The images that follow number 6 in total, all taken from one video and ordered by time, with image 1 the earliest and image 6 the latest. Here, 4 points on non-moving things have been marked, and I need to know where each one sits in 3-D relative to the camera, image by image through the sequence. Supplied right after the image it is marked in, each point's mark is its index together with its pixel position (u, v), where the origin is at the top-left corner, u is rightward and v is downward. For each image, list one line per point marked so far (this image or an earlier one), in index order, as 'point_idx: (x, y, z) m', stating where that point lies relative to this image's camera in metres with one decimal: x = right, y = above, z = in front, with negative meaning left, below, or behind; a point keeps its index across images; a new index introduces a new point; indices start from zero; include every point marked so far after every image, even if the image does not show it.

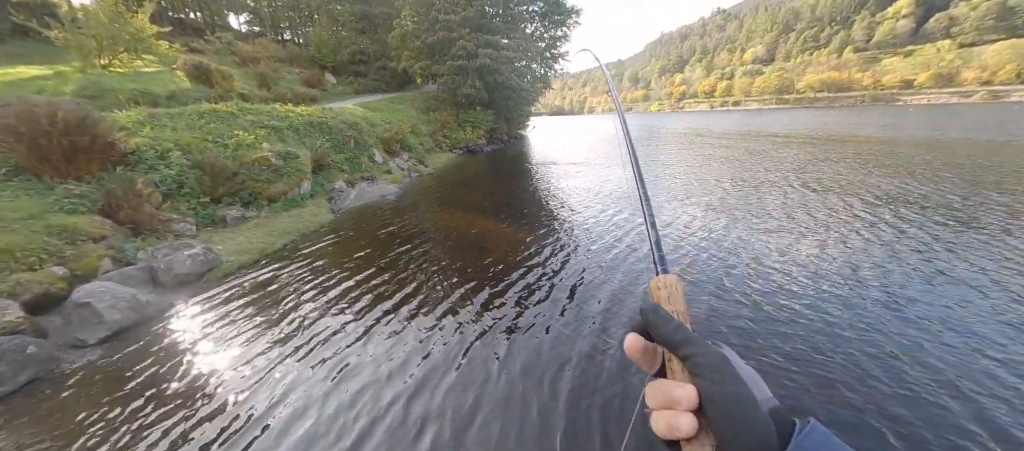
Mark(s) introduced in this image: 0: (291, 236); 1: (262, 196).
0: (-10.4, -0.5, +15.6) m
1: (-13.0, +1.5, +17.0) m
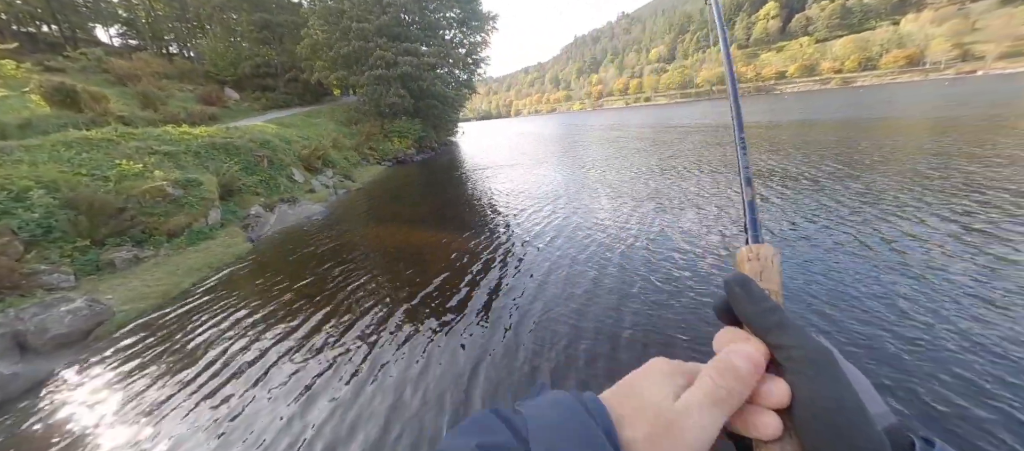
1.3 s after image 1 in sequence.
0: (-13.1, -2.0, +13.8) m
1: (-16.1, -0.3, +14.8) m
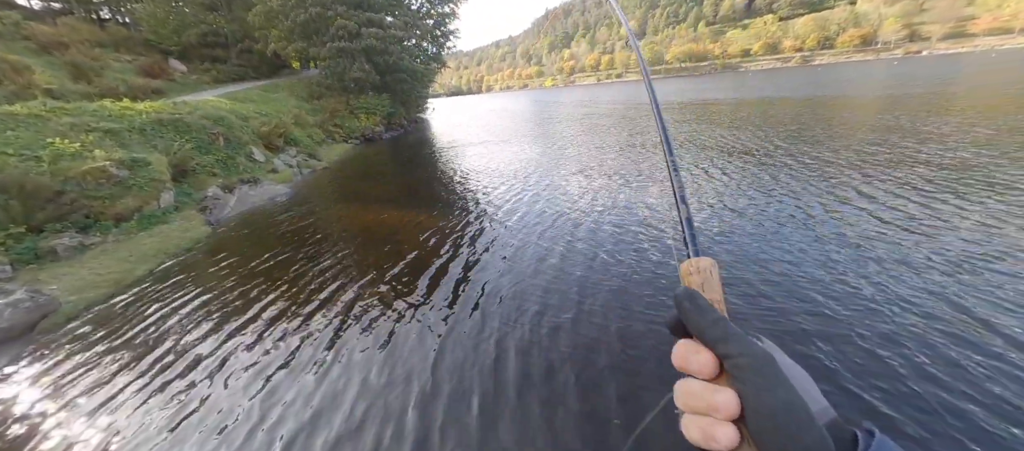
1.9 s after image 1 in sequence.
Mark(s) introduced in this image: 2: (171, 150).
0: (-14.3, -1.3, +13.1) m
1: (-17.3, +0.4, +13.8) m
2: (-18.9, +4.2, +18.0) m
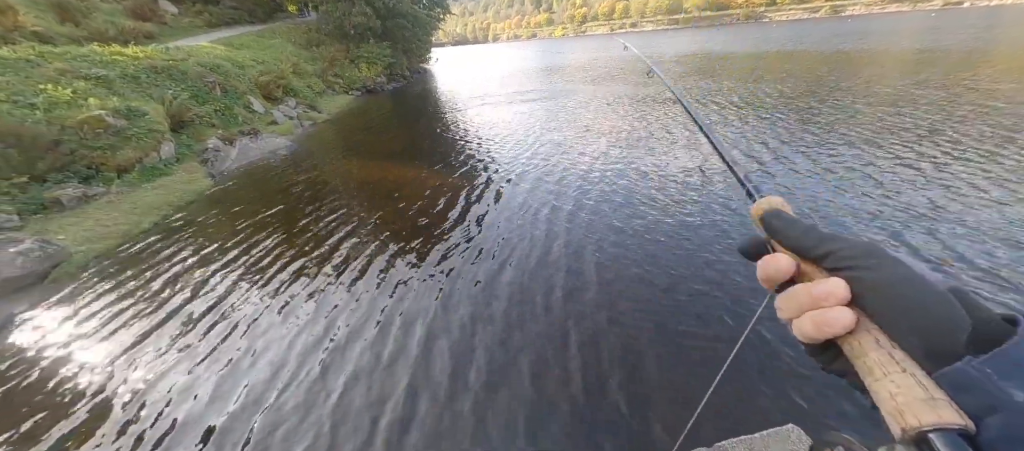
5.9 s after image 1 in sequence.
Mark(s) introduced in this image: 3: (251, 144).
0: (-14.0, +0.7, +13.0) m
1: (-17.0, +2.6, +13.6) m
2: (-18.5, +6.8, +17.5) m
3: (-14.6, +4.4, +18.2) m
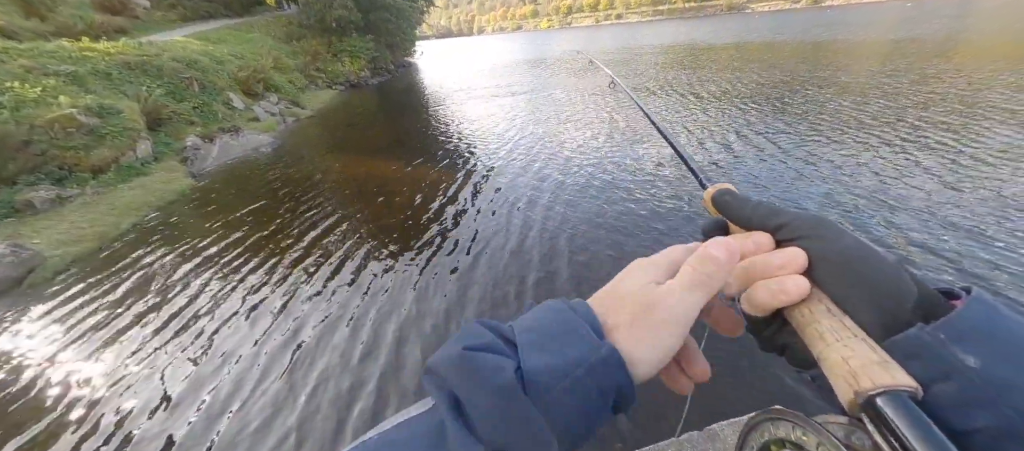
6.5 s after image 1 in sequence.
0: (-14.5, +0.7, +12.7) m
1: (-17.5, +2.5, +13.2) m
2: (-19.2, +6.7, +16.9) m
3: (-15.2, +4.4, +17.8) m
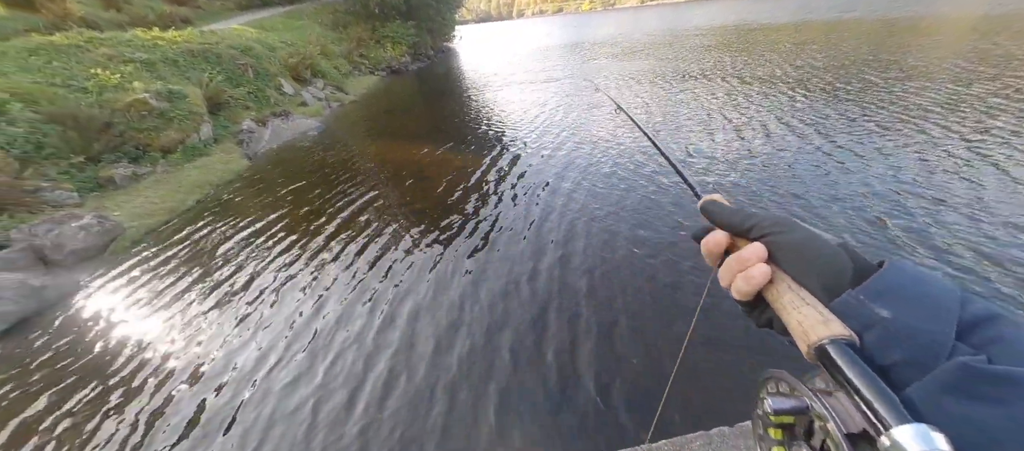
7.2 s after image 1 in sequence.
0: (-13.0, +1.7, +13.8) m
1: (-16.0, +3.6, +14.5) m
2: (-17.2, +8.0, +18.2) m
3: (-13.3, +5.6, +18.8) m
